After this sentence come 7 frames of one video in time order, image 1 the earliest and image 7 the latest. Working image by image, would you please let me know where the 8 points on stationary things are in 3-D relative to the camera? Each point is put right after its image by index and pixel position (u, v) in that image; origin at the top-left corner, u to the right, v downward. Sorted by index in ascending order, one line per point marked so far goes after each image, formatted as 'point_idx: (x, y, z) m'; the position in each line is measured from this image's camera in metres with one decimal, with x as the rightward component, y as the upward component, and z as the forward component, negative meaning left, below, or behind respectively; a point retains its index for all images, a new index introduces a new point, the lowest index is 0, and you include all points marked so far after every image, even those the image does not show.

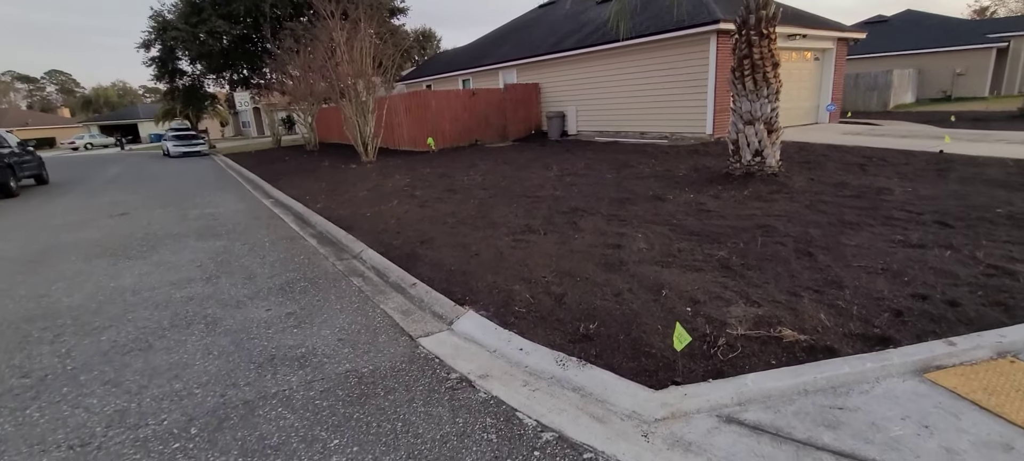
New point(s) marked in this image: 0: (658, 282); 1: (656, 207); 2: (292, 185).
0: (+1.1, -0.4, +3.8) m
1: (+1.8, +0.3, +6.0) m
2: (-5.1, +1.0, +11.3) m
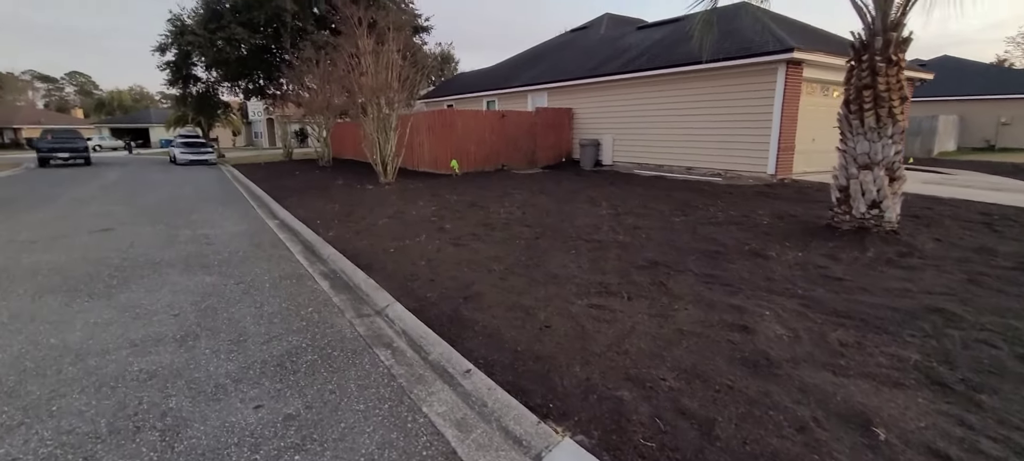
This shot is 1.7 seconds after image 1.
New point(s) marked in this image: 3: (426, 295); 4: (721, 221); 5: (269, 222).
0: (+1.7, -0.9, +2.5) m
1: (+2.4, -0.4, +4.8) m
2: (-4.3, +0.5, +10.1) m
3: (-0.8, -0.6, +4.6) m
4: (+2.8, +0.1, +6.6) m
5: (-4.3, +0.2, +8.8) m
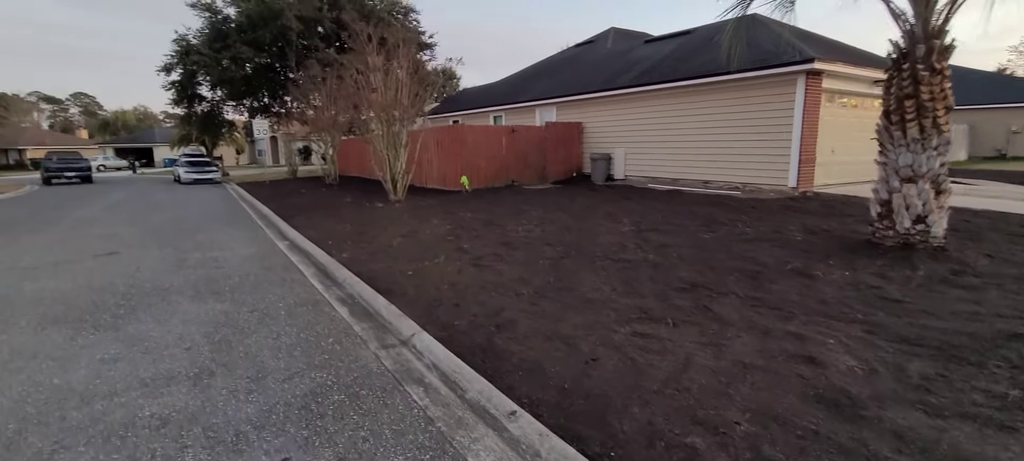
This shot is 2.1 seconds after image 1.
0: (+2.0, -1.0, +2.2) m
1: (+2.7, -0.5, +4.5) m
2: (-4.0, +0.1, +9.9) m
3: (-0.5, -0.8, +4.3) m
4: (+3.1, -0.1, +6.4) m
5: (-4.0, -0.2, +8.6) m
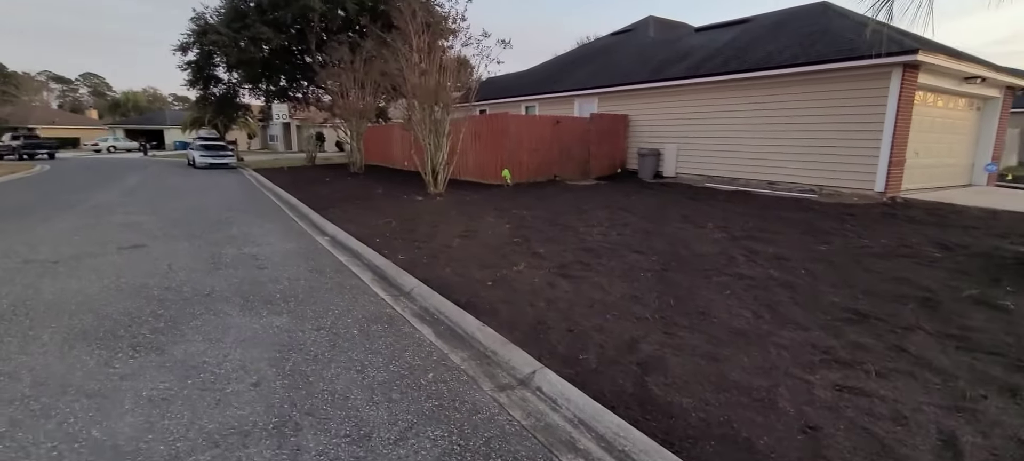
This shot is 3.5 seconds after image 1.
0: (+3.0, -1.2, +1.3) m
1: (+3.7, -0.7, +3.6) m
2: (-3.0, +0.2, +9.1) m
3: (+0.5, -0.9, +3.4) m
4: (+4.1, -0.2, +5.5) m
5: (-3.0, -0.1, +7.7) m
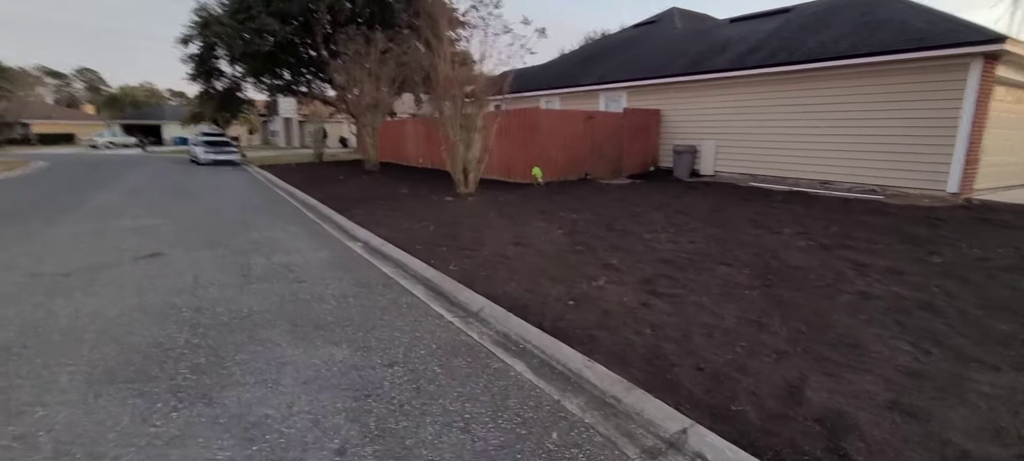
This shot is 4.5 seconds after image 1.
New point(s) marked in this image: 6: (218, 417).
0: (+3.7, -1.3, +0.7) m
1: (+4.4, -0.8, +2.9) m
2: (-2.3, +0.2, +8.4) m
3: (+1.2, -1.0, +2.8) m
4: (+4.9, -0.3, +4.8) m
5: (-2.3, -0.2, +7.0) m
6: (-1.6, -1.0, +2.7) m
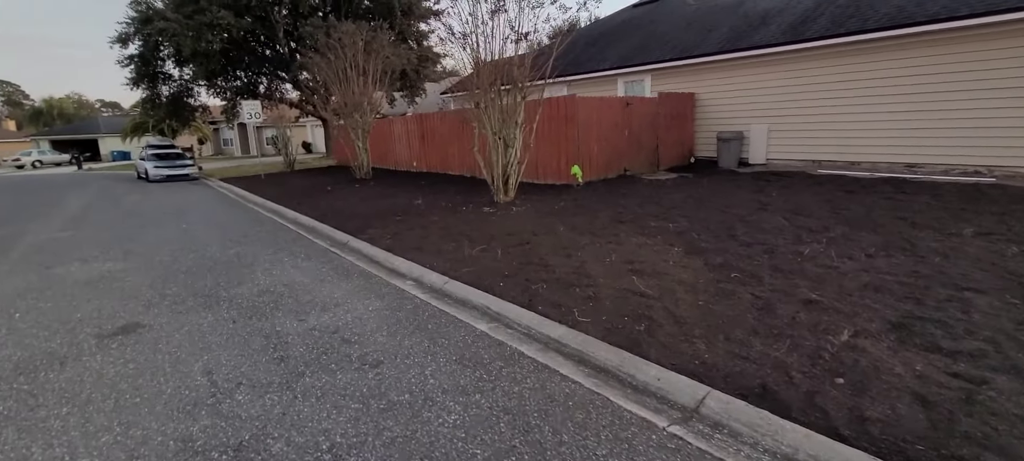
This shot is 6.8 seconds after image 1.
0: (+5.4, -1.4, -0.6) m
1: (+5.9, -0.8, +1.7) m
2: (-1.3, -0.2, +6.6) m
3: (+2.7, -1.2, +1.3) m
4: (+6.1, -0.3, +3.6) m
5: (-1.2, -0.6, +5.2) m
6: (-0.1, -1.4, +0.9) m
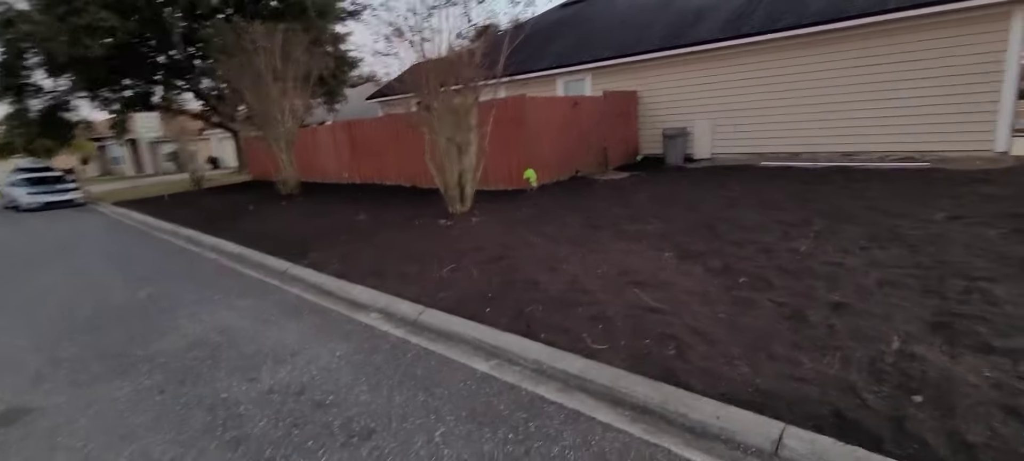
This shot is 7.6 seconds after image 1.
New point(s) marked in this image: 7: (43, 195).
0: (+6.1, -1.1, -0.4) m
1: (+6.2, -0.5, +2.0) m
2: (-1.6, -0.5, +5.8) m
3: (+3.1, -1.1, +1.1) m
4: (+6.1, 0.0, +3.9) m
5: (-1.3, -0.8, +4.5) m
6: (+0.4, -1.5, +0.4) m
7: (-16.8, +1.2, +17.7) m
